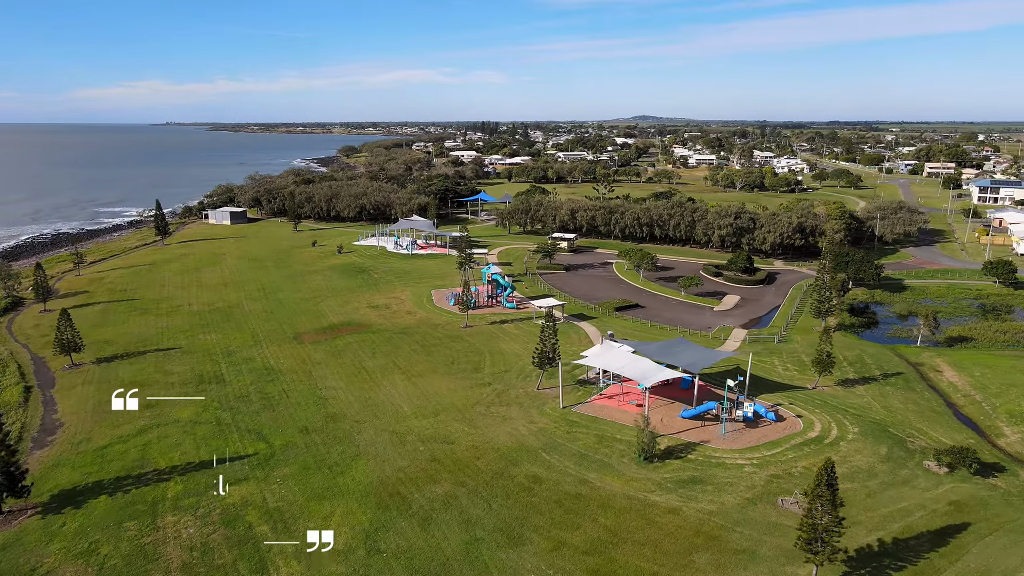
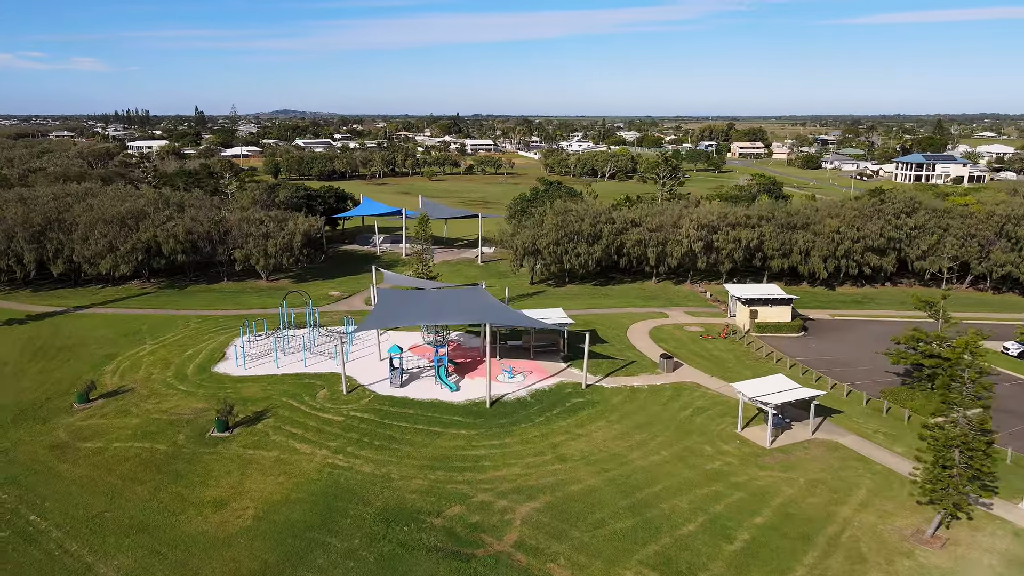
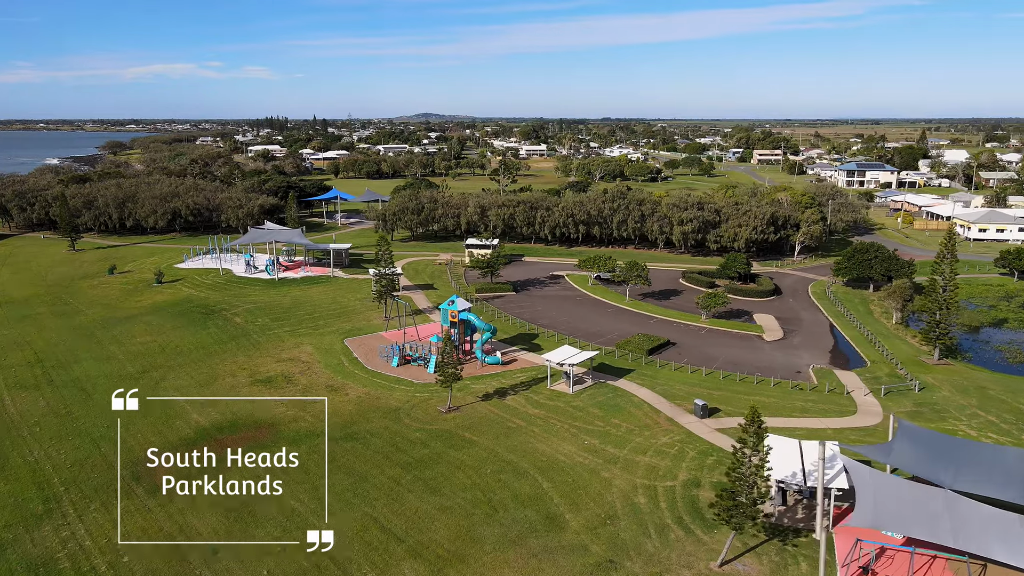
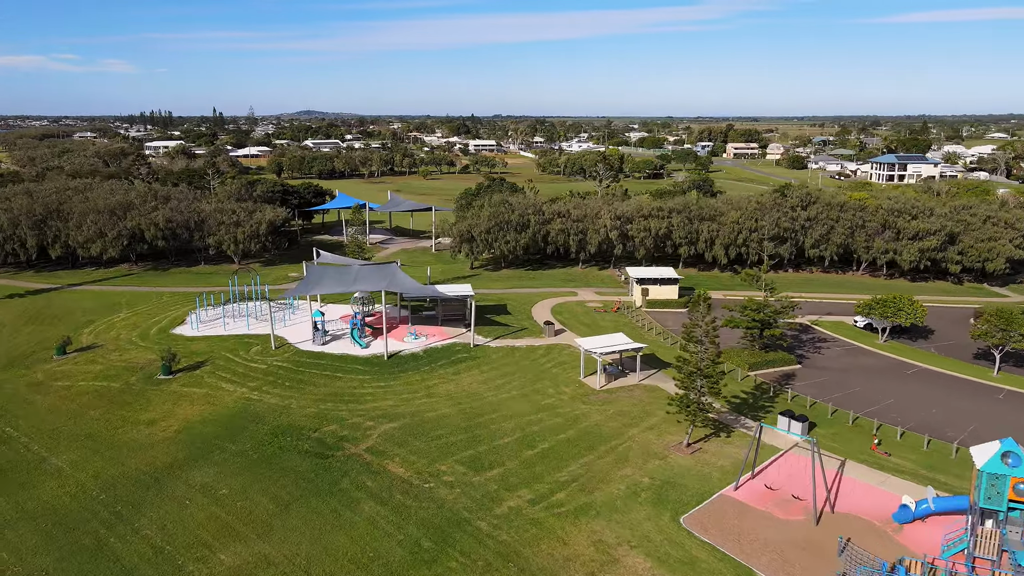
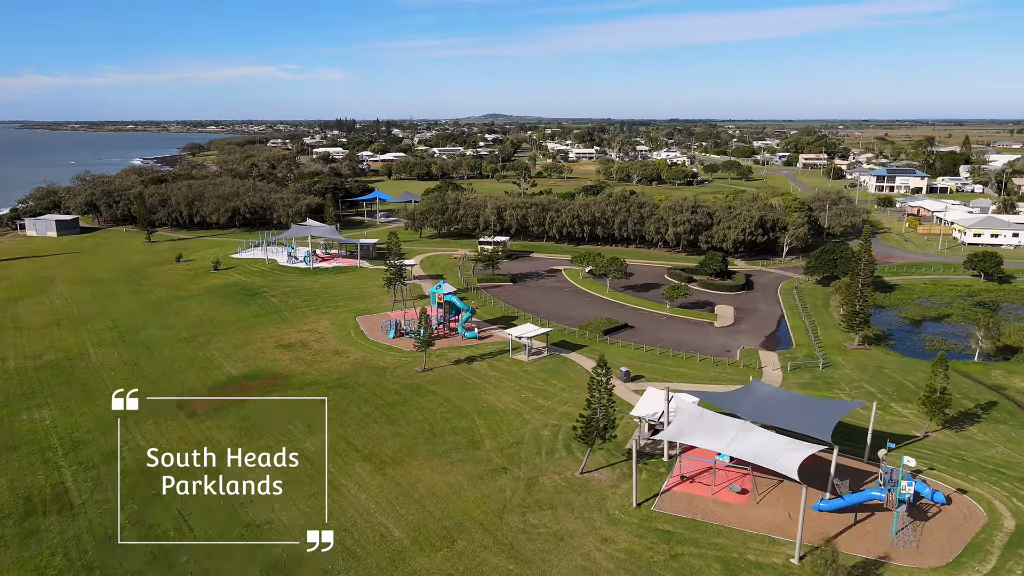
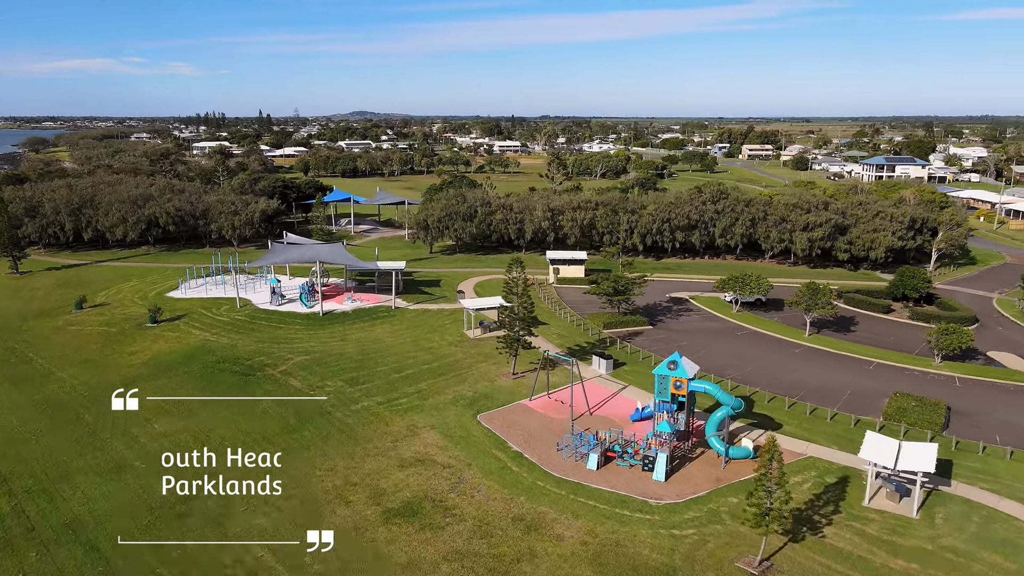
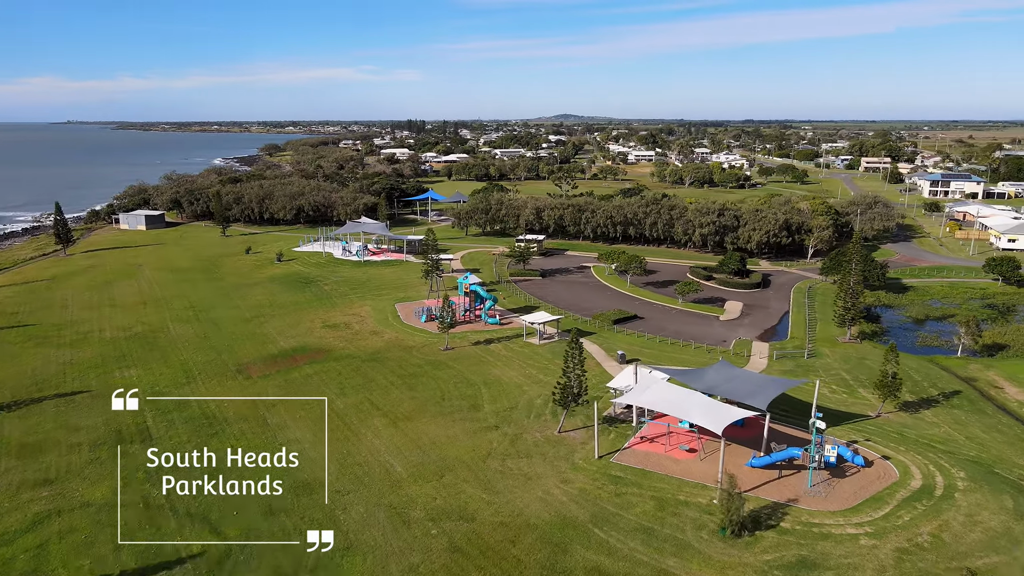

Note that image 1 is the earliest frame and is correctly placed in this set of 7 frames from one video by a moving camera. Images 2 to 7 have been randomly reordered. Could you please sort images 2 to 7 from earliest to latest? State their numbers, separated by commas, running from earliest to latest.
7, 5, 3, 6, 4, 2
